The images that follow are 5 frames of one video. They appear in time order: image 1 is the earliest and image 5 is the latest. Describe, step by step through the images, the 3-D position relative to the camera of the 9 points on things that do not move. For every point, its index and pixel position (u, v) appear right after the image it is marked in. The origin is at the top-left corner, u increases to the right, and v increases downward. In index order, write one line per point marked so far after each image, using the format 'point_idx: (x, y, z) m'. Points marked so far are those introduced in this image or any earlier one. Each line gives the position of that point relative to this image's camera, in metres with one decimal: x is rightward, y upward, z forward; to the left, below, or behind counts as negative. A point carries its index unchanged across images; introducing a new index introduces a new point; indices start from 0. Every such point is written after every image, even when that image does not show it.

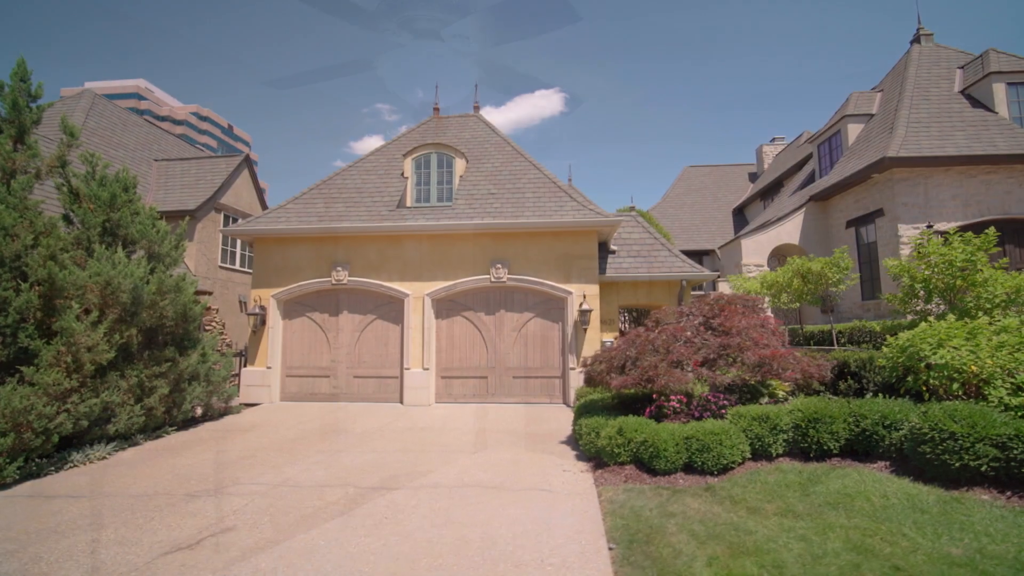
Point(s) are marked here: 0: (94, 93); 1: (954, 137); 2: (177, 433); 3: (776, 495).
0: (-13.2, +6.2, +14.8) m
1: (+10.7, +3.7, +11.3) m
2: (-6.3, -2.7, +8.8) m
3: (+2.4, -1.9, +4.2) m
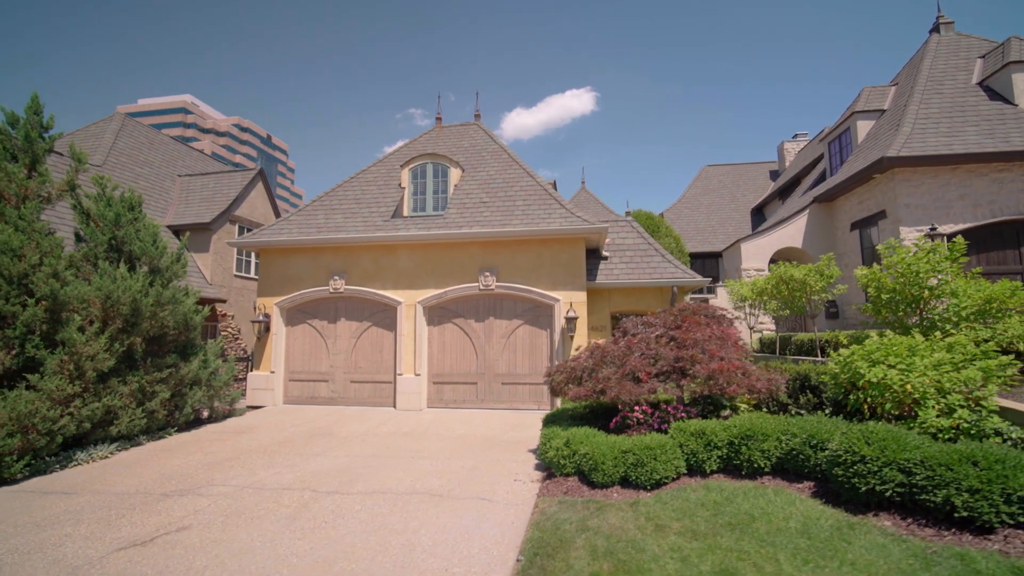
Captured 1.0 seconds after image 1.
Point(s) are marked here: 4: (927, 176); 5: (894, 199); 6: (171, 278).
0: (-13.3, +5.9, +15.9) m
1: (+10.4, +3.5, +10.7) m
2: (-6.7, -3.0, +9.4) m
3: (+1.6, -2.1, +4.3) m
4: (+9.1, +2.5, +10.4) m
5: (+8.6, +2.0, +10.6) m
6: (-6.8, +0.2, +9.4) m
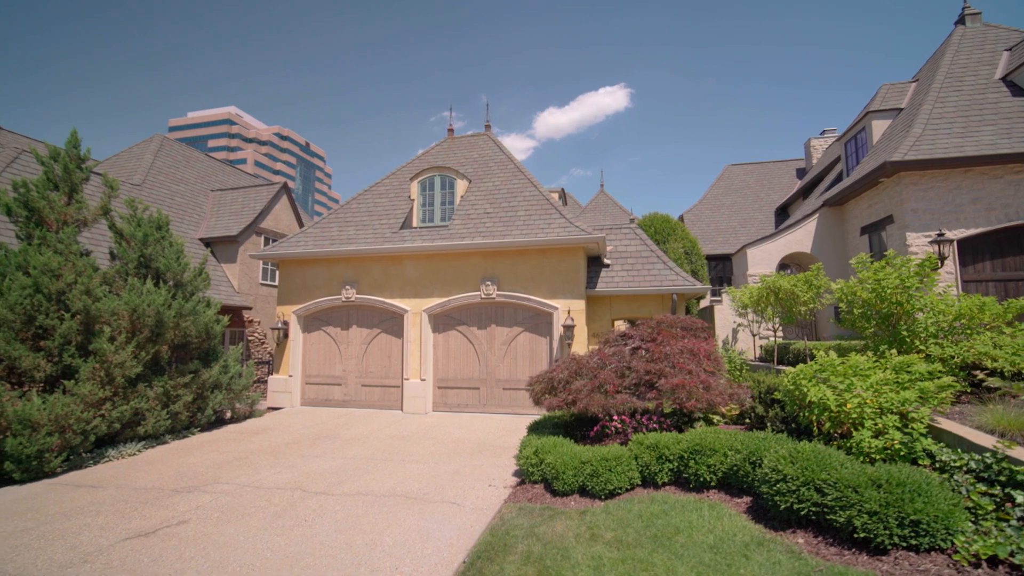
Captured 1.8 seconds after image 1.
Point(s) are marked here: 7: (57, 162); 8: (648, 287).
0: (-12.9, +5.6, +17.2) m
1: (+10.3, +3.4, +10.2) m
2: (-6.9, -3.2, +10.3) m
3: (+1.1, -2.3, +4.5) m
4: (+9.0, +2.4, +10.0) m
5: (+8.5, +1.9, +10.3) m
6: (-7.0, -0.1, +10.2) m
7: (-8.5, +2.4, +8.7) m
8: (+3.5, +0.1, +11.8) m
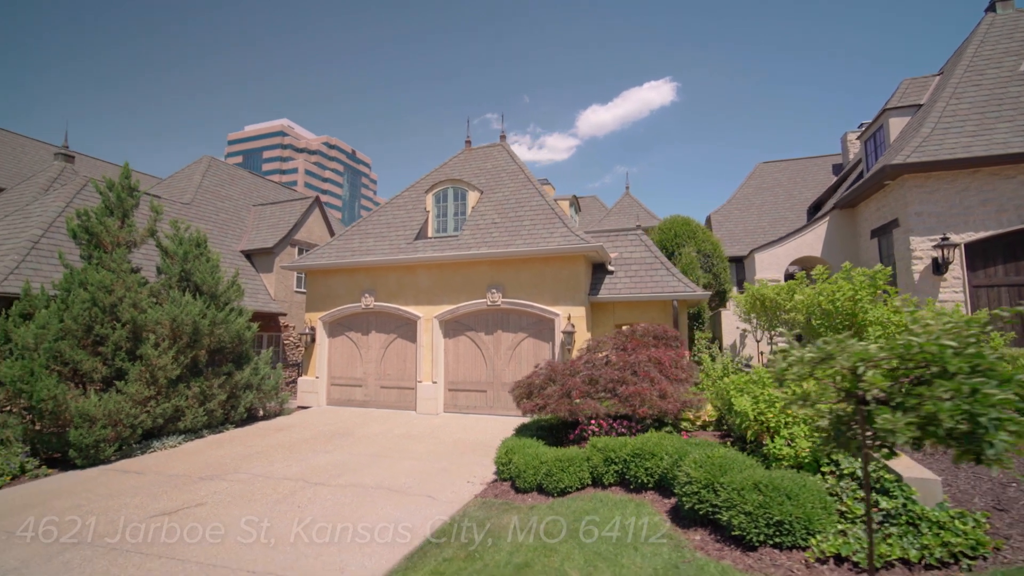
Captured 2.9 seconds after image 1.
0: (-12.3, +5.3, +19.0) m
1: (+10.1, +3.3, +9.8) m
2: (-6.8, -3.5, +11.5) m
3: (+0.5, -2.5, +5.0) m
4: (+8.9, +2.2, +9.7) m
5: (+8.4, +1.8, +10.0) m
6: (-7.0, -0.3, +11.4) m
7: (-8.7, +2.1, +10.1) m
8: (+3.6, -0.1, +12.0) m
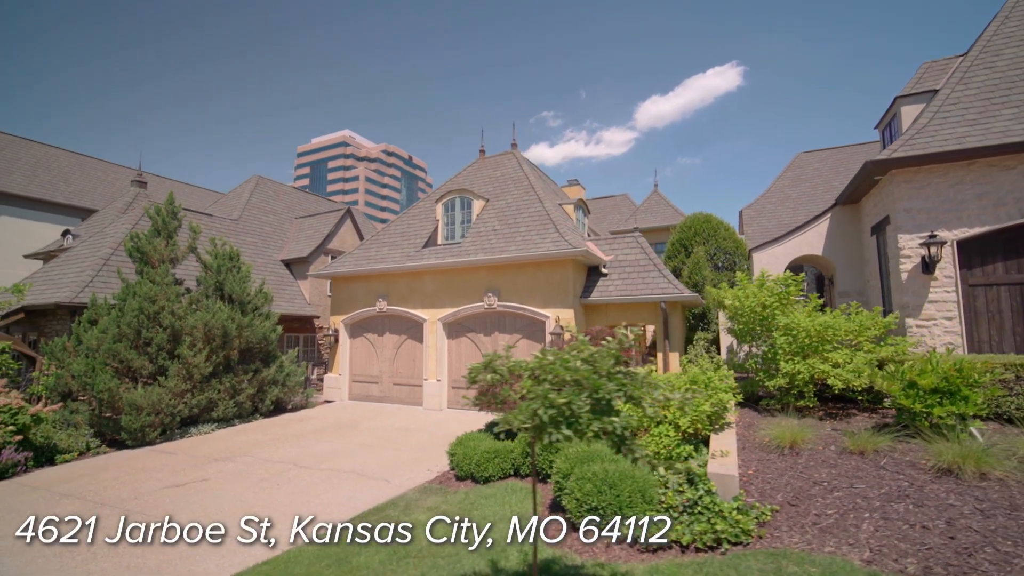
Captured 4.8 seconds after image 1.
0: (-11.6, +5.0, +21.2) m
1: (+9.5, +3.3, +9.2) m
2: (-7.0, -3.7, +13.1) m
3: (-0.6, -2.6, +5.7) m
4: (+8.3, +2.3, +9.3) m
5: (+7.9, +1.8, +9.6) m
6: (-7.2, -0.5, +13.0) m
7: (-9.1, +1.8, +12.0) m
8: (+3.4, -0.1, +12.2) m
